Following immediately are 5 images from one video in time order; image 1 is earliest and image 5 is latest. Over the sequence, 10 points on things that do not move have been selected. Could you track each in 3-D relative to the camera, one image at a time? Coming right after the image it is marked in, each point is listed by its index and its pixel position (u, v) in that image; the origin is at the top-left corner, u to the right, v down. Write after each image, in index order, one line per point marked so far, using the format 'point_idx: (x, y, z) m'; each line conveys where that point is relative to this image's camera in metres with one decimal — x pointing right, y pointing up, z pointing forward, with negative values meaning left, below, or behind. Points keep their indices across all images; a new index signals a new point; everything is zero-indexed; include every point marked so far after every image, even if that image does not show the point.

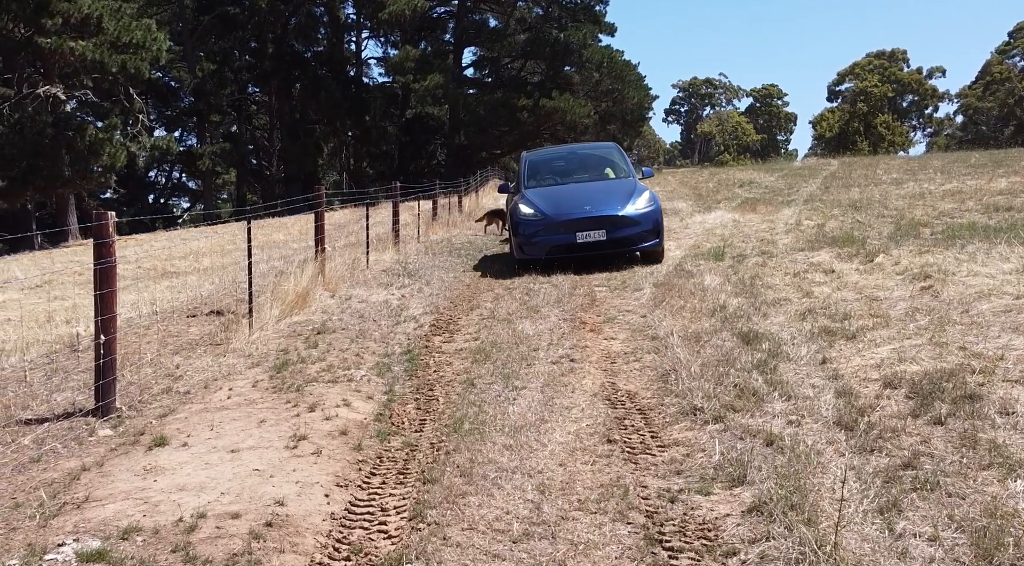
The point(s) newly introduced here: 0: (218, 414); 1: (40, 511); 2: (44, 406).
0: (-1.6, -0.7, +5.2) m
1: (-1.8, -0.9, +3.7) m
2: (-2.7, -0.7, +5.4) m
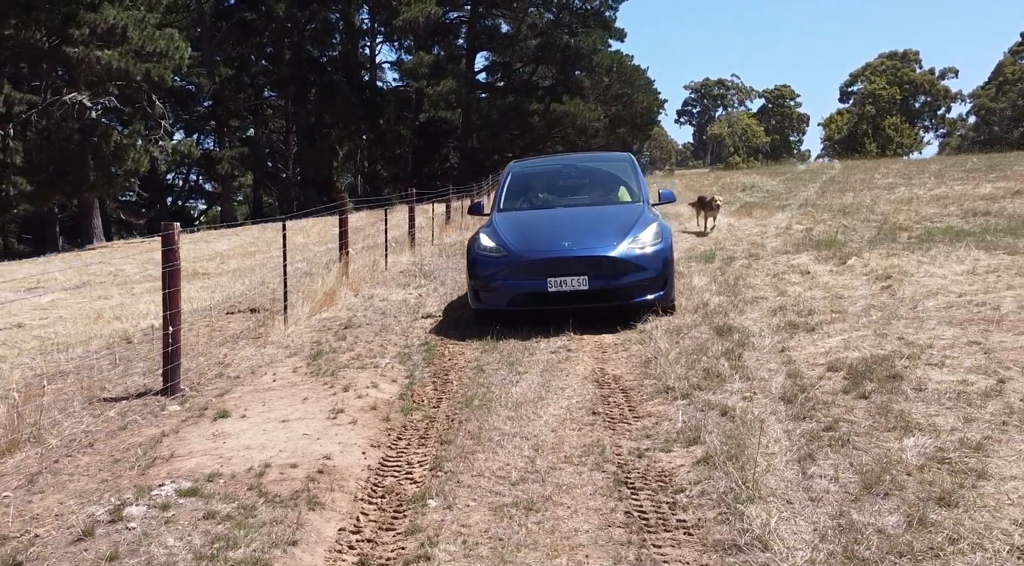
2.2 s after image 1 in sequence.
0: (-1.6, -0.7, +6.2) m
1: (-1.8, -0.9, +4.7) m
2: (-2.6, -0.7, +6.4) m
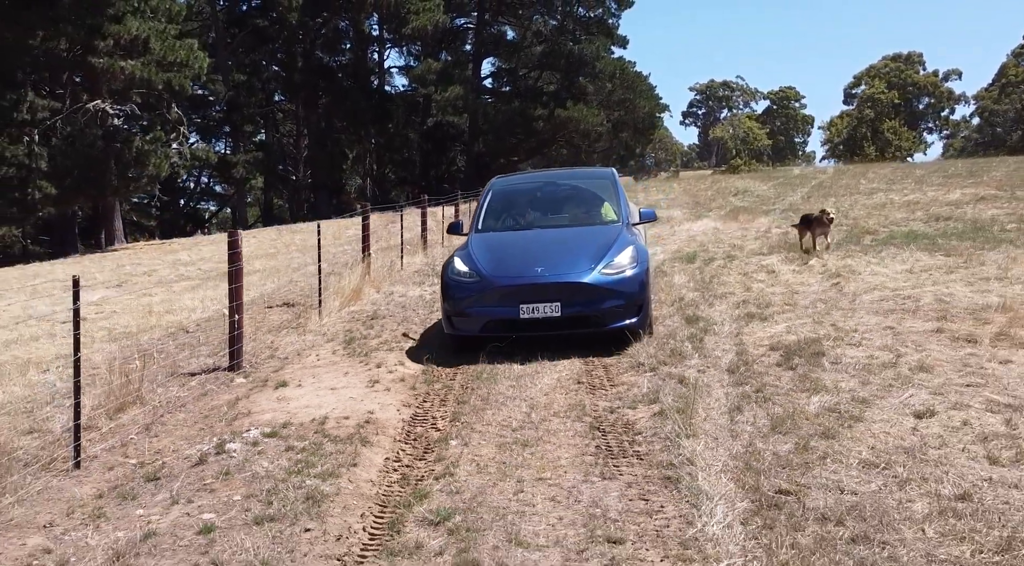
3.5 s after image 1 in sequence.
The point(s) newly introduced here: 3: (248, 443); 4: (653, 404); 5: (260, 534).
0: (-1.6, -0.7, +7.5) m
1: (-1.8, -0.9, +6.0) m
2: (-2.6, -0.7, +7.8) m
3: (-1.5, -0.9, +5.4) m
4: (+0.9, -0.8, +6.0) m
5: (-1.1, -1.1, +4.0) m
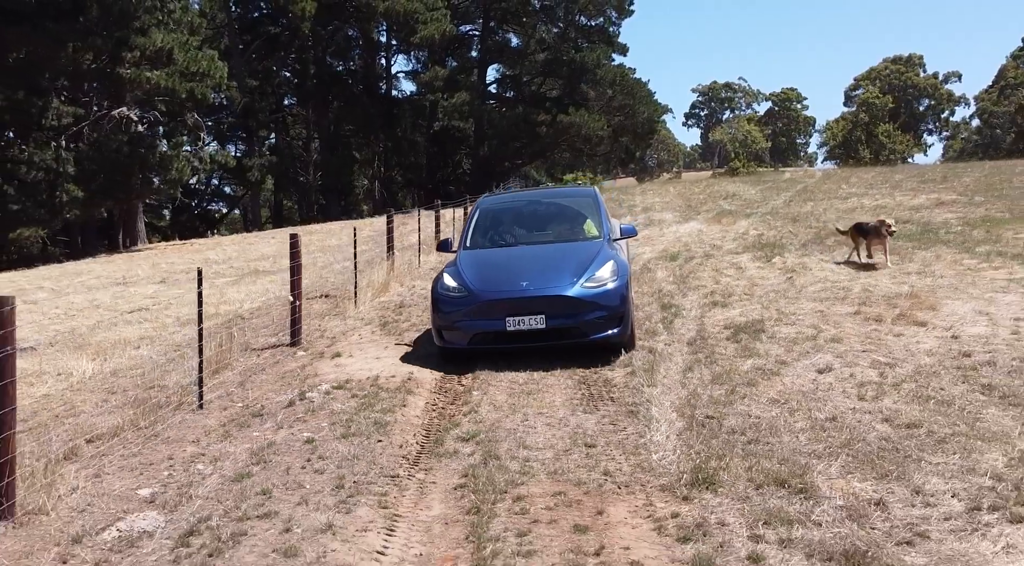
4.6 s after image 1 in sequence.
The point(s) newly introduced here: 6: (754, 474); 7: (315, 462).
0: (-1.5, -0.6, +9.4) m
1: (-1.8, -0.8, +7.9) m
2: (-2.5, -0.6, +9.6) m
3: (-1.4, -0.8, +7.2) m
4: (+0.9, -0.7, +7.8) m
5: (-1.0, -1.0, +5.9) m
6: (+1.2, -1.0, +4.8) m
7: (-1.1, -1.0, +5.5) m
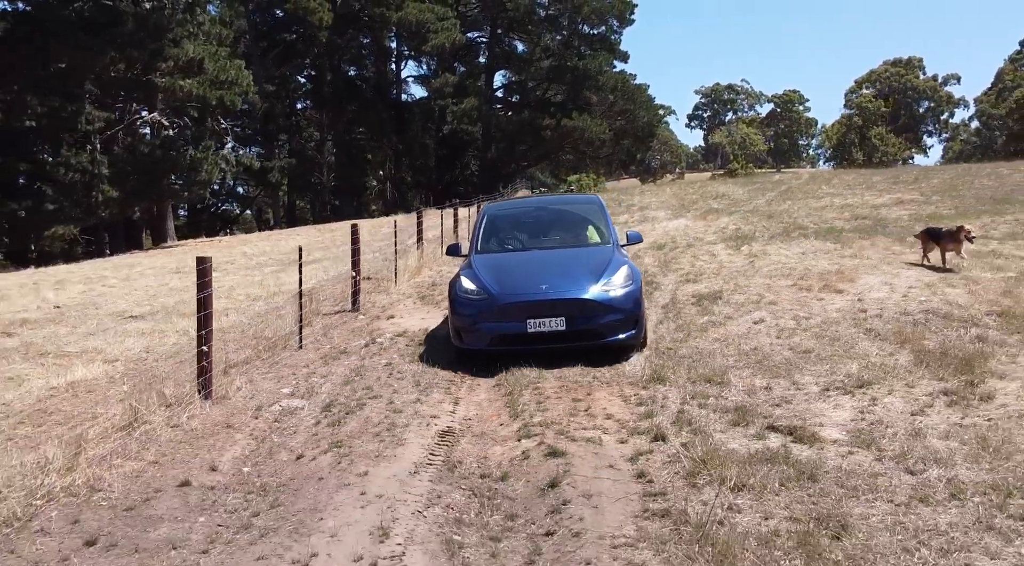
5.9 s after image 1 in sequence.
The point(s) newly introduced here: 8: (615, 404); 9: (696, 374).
0: (-1.3, -0.4, +11.9) m
1: (-1.6, -0.5, +10.4) m
2: (-2.4, -0.3, +12.1) m
3: (-1.3, -0.6, +9.7) m
4: (+1.1, -0.4, +10.3) m
5: (-0.9, -0.7, +8.4) m
6: (+1.4, -0.7, +7.3) m
7: (-1.0, -0.8, +8.0) m
8: (+0.7, -0.9, +6.6) m
9: (+1.4, -0.7, +7.3) m
